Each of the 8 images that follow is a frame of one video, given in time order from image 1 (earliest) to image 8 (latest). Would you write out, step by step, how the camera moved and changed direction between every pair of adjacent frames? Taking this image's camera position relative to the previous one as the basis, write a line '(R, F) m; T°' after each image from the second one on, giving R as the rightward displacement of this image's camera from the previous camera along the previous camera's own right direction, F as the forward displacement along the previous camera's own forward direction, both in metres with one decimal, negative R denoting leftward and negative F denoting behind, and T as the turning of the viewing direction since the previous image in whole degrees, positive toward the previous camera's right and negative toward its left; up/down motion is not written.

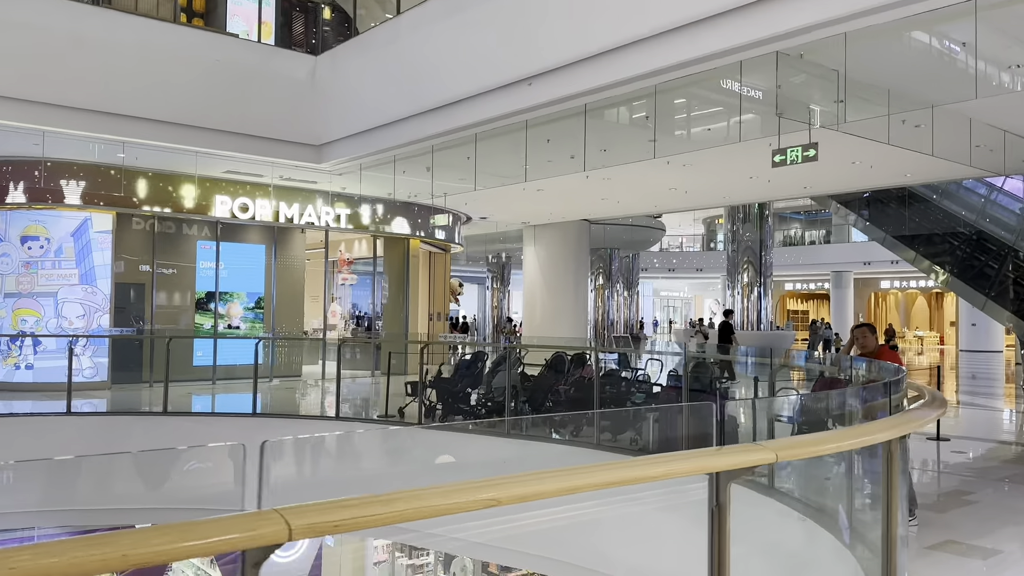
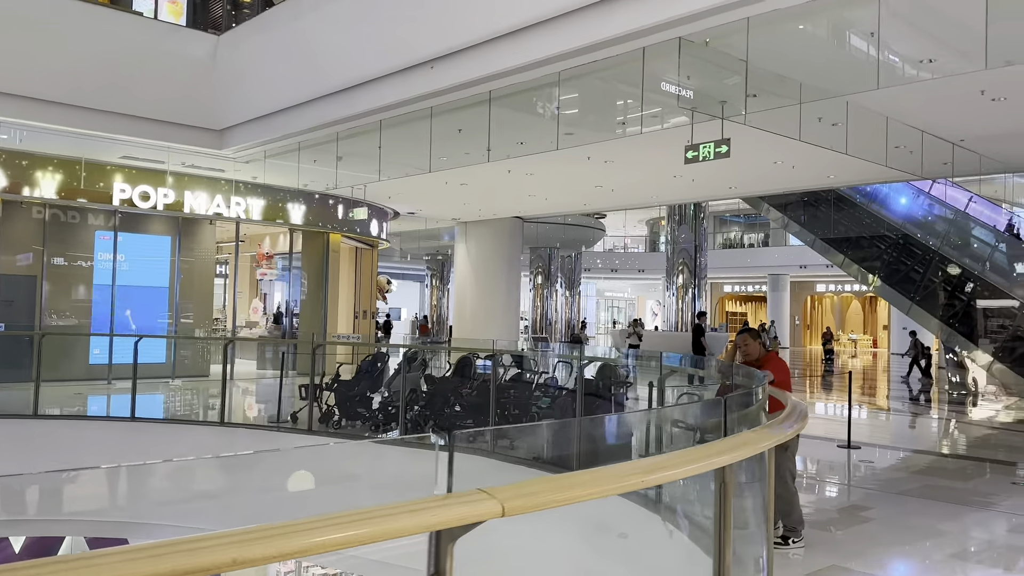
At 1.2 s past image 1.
(+0.6, +0.5) m; +3°
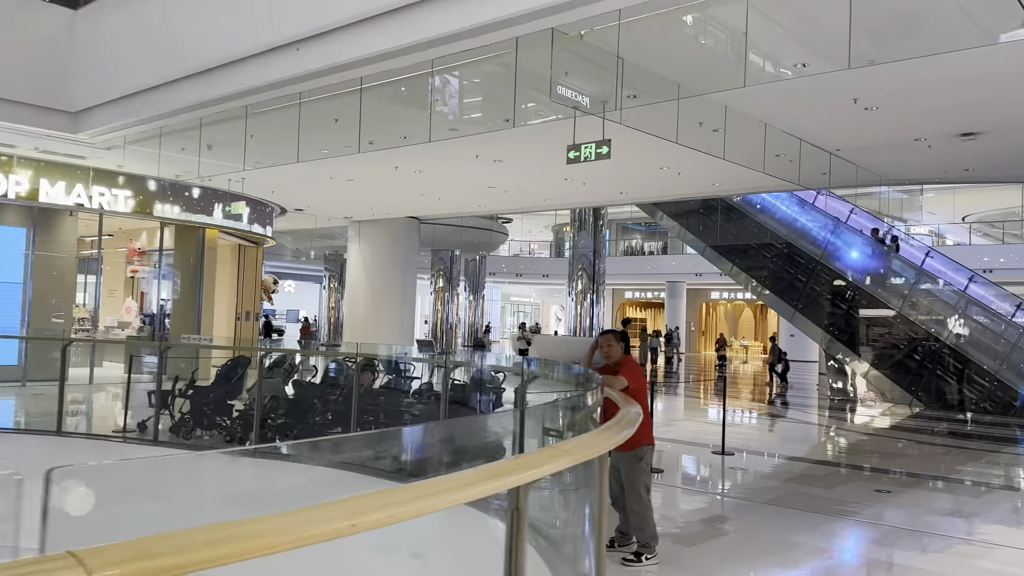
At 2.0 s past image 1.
(+0.4, +0.4) m; +6°
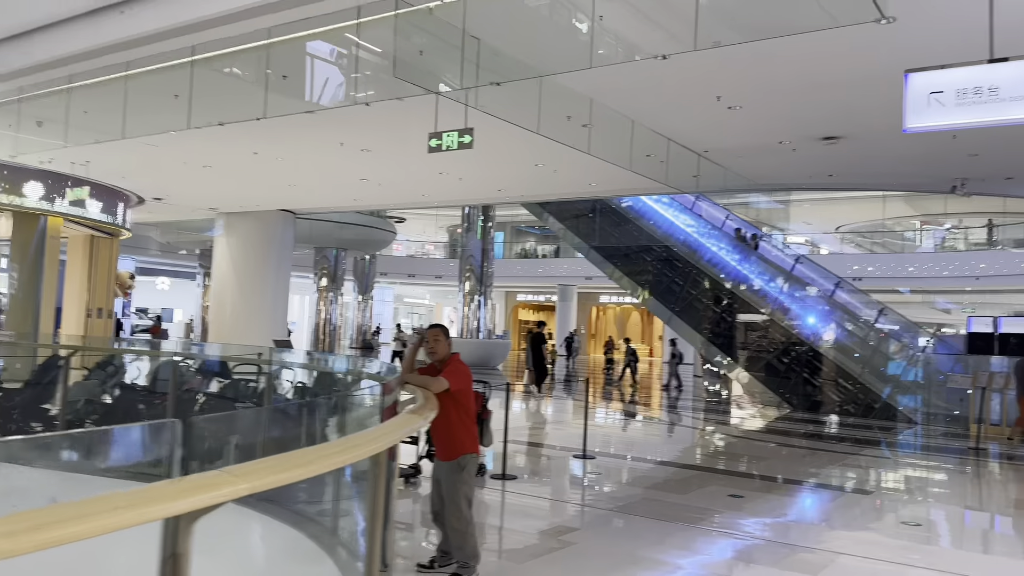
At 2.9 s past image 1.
(+0.5, +0.5) m; +7°
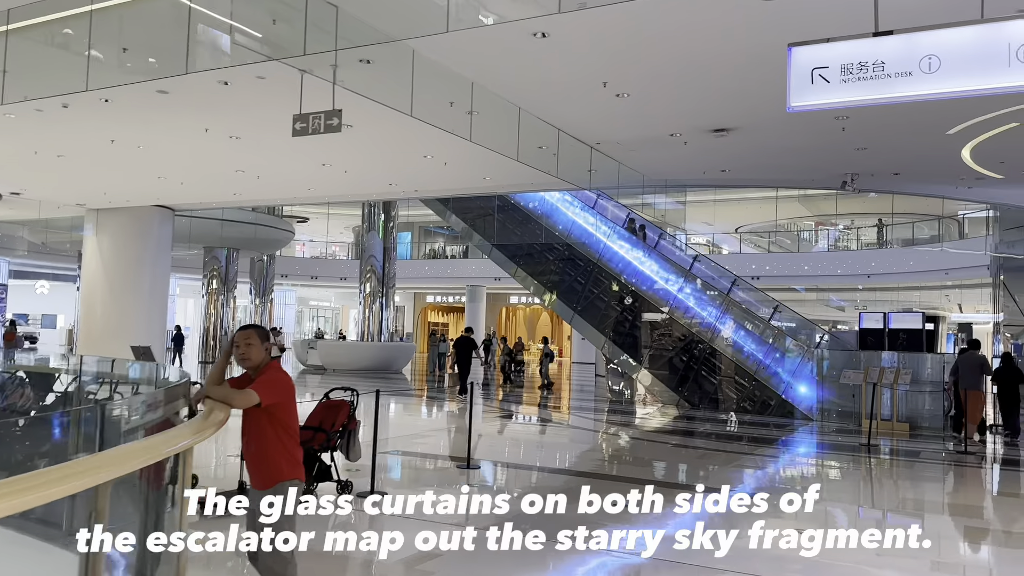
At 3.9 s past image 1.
(+0.4, +0.6) m; +6°
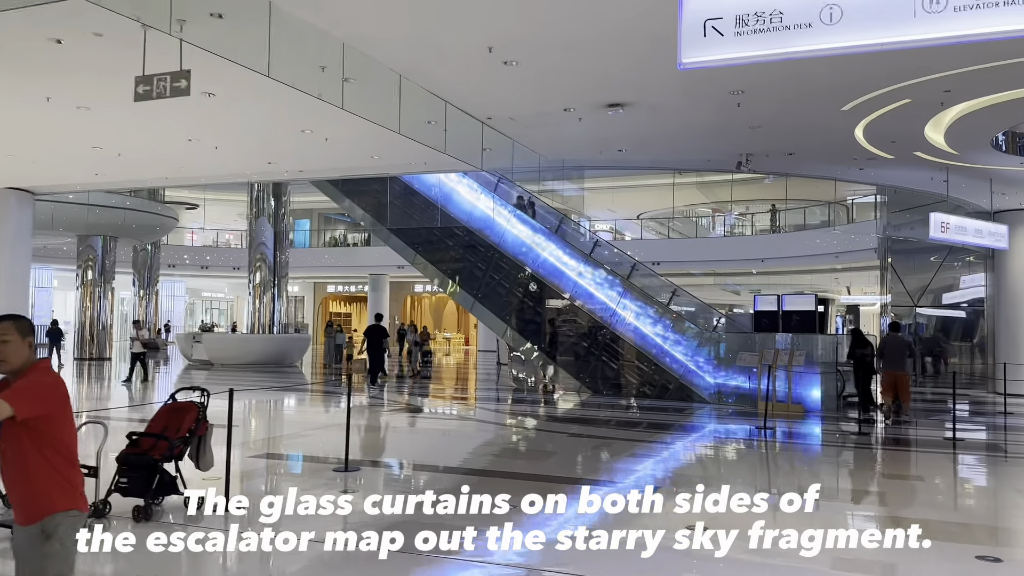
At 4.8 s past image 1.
(+0.2, +0.6) m; +7°
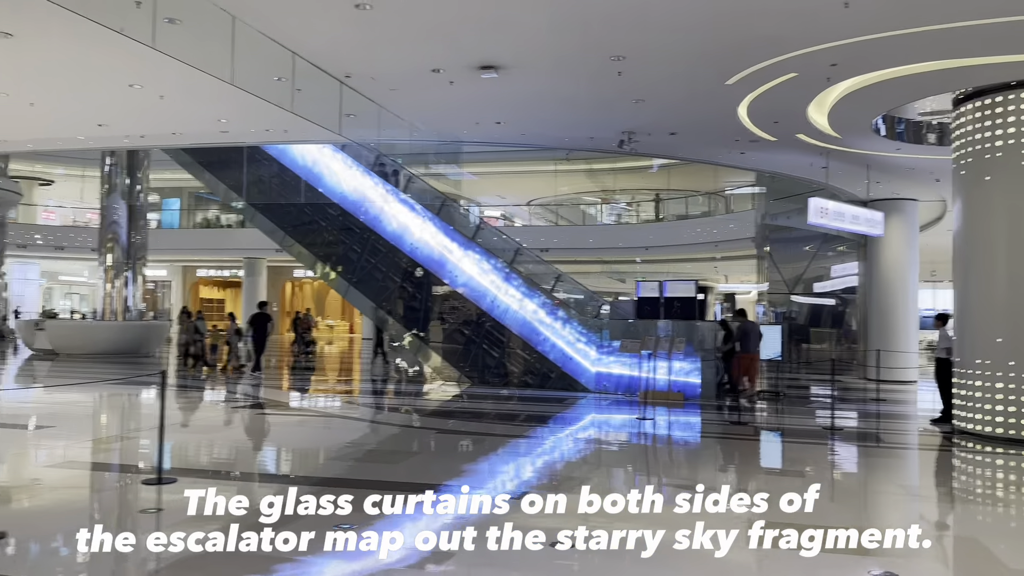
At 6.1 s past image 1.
(+0.3, +0.8) m; +8°
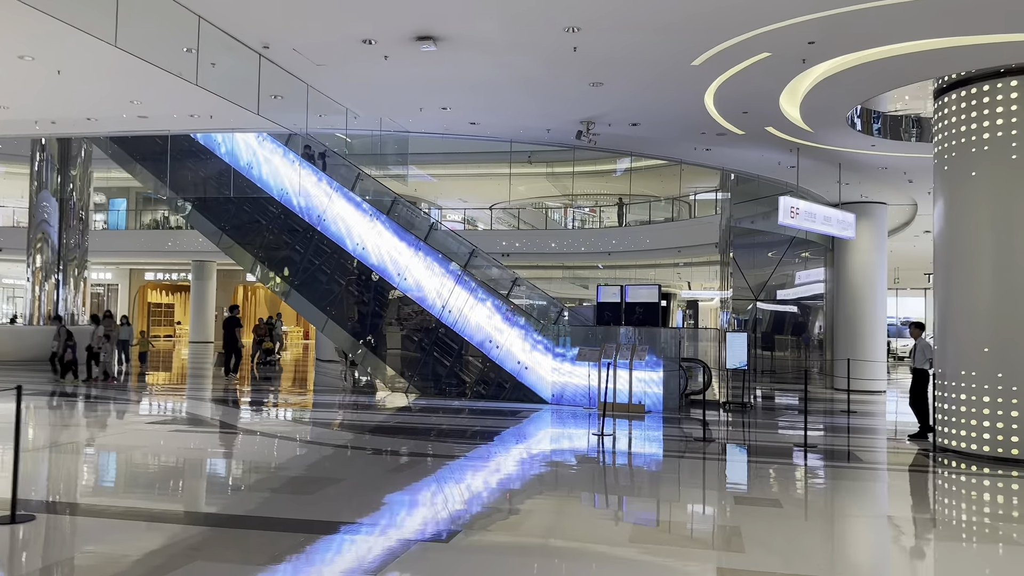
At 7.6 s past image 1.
(+0.2, +0.8) m; +3°
